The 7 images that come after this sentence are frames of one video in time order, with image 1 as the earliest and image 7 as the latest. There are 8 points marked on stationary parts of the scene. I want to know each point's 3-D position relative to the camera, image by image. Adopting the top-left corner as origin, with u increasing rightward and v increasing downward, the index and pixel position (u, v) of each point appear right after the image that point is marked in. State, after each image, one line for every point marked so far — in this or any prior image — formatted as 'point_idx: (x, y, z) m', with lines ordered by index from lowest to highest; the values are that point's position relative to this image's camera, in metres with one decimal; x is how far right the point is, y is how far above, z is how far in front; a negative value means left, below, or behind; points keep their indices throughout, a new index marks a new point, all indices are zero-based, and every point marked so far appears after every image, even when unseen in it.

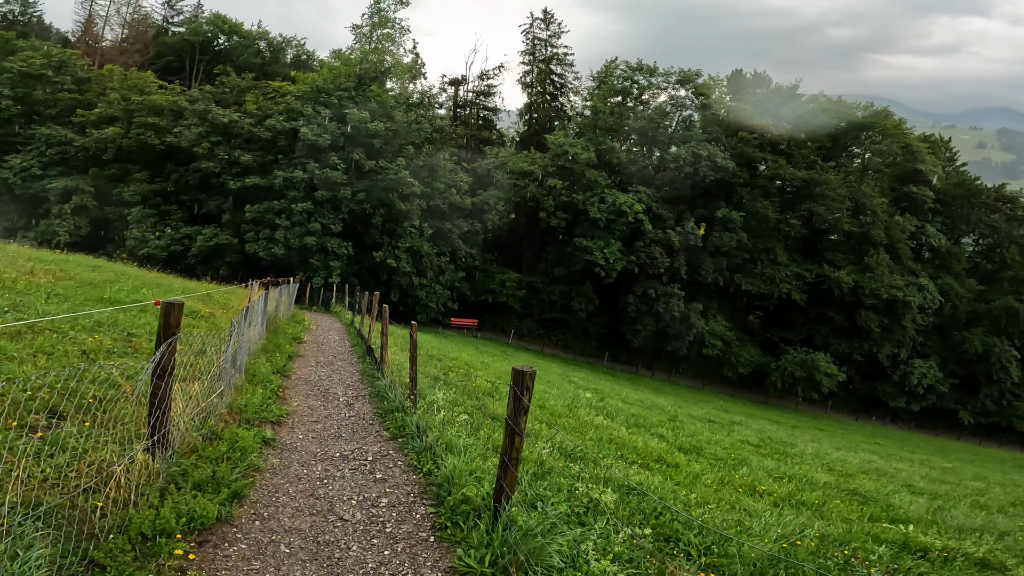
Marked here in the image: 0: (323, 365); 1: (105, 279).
0: (-3.2, -1.3, +9.5) m
1: (-7.9, +0.2, +10.7) m
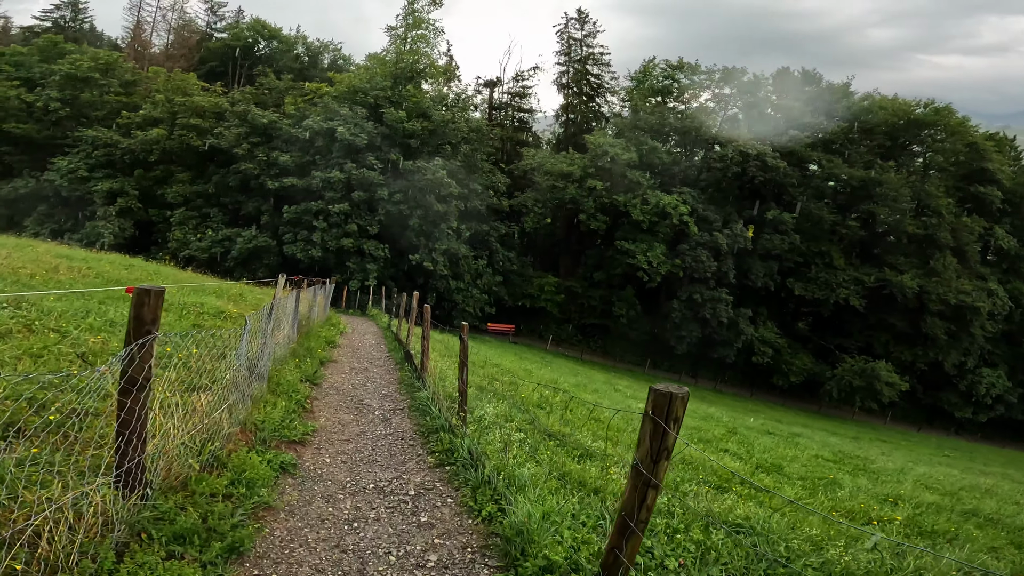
0: (-2.4, -1.3, +8.7) m
1: (-7.0, +0.2, +10.1) m
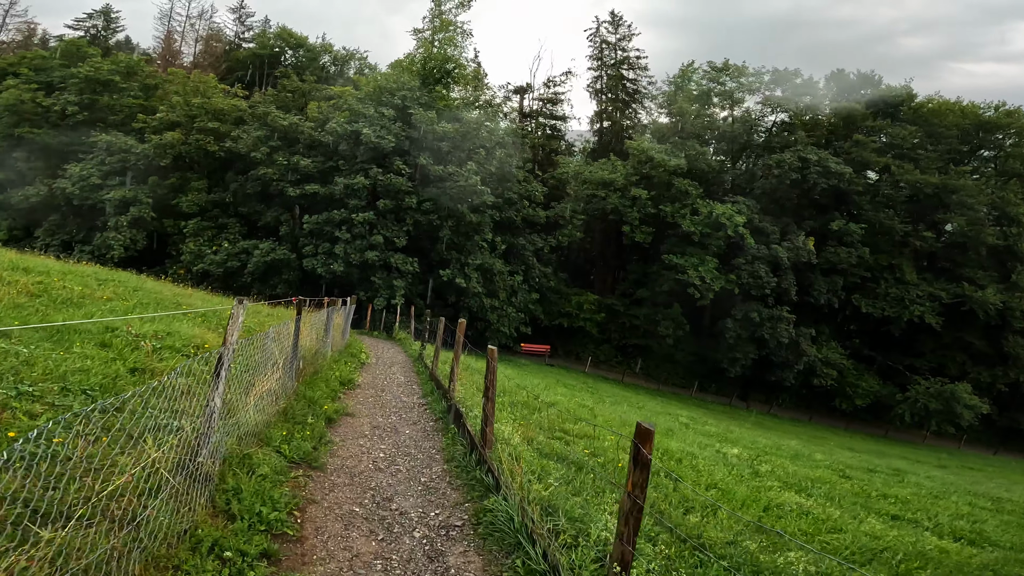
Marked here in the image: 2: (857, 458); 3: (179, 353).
0: (-1.4, -1.6, +6.2) m
1: (-5.9, -0.1, +7.9) m
2: (+11.2, -5.5, +17.9) m
3: (-3.3, -0.6, +5.4) m
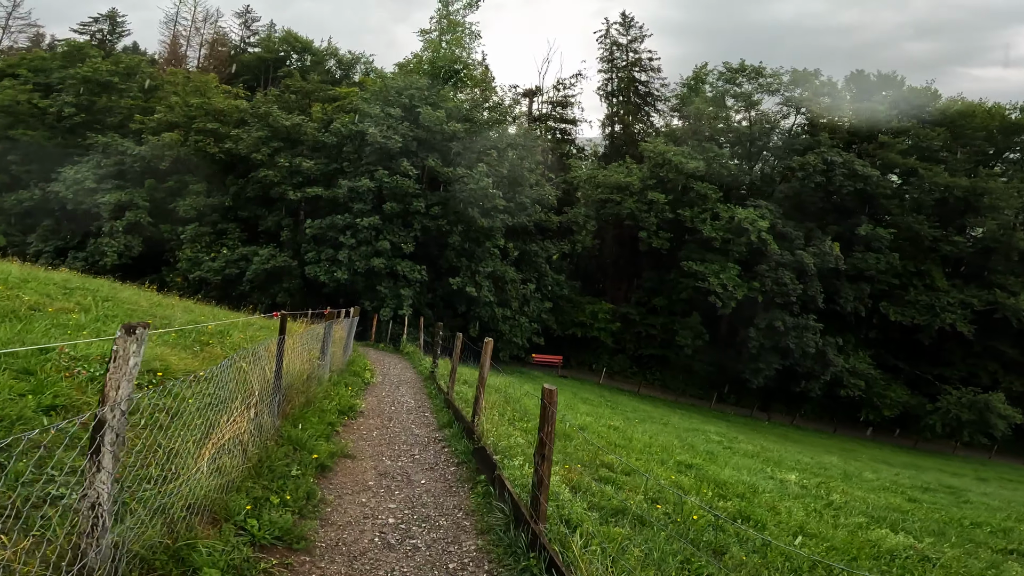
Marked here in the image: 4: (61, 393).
0: (-1.1, -1.7, +5.0) m
1: (-5.5, -0.2, +6.8) m
2: (+11.7, -5.8, +16.5) m
3: (-2.9, -0.7, +4.2) m
4: (-2.9, -0.7, +3.6) m
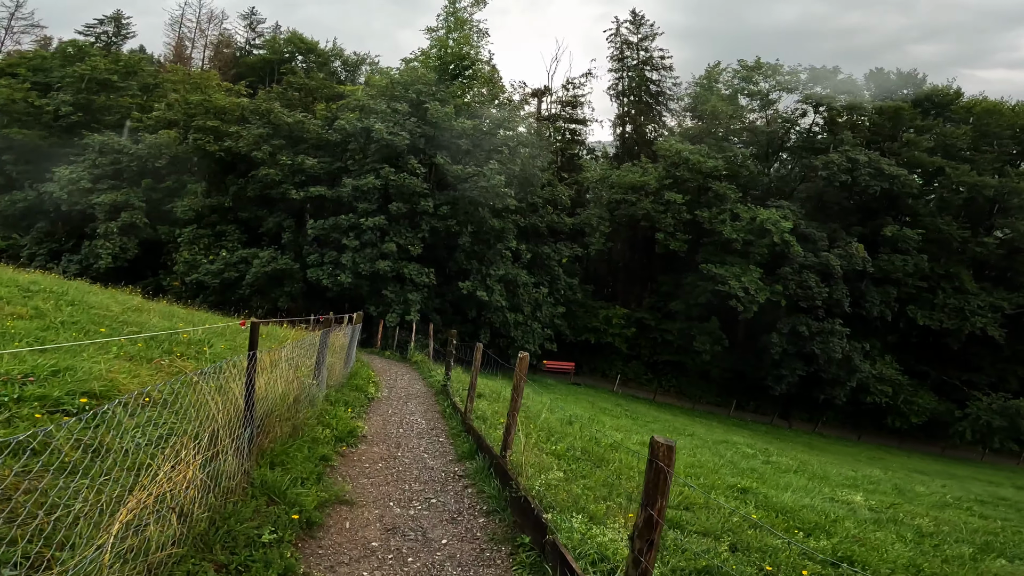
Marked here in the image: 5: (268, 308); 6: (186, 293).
0: (-0.8, -1.7, +3.9) m
1: (-5.2, -0.2, +5.7) m
2: (+12.1, -5.9, +15.3) m
3: (-2.6, -0.7, +3.2) m
4: (-2.6, -0.7, +2.6) m
5: (-8.8, -0.7, +19.8) m
6: (-11.8, -0.2, +20.0) m
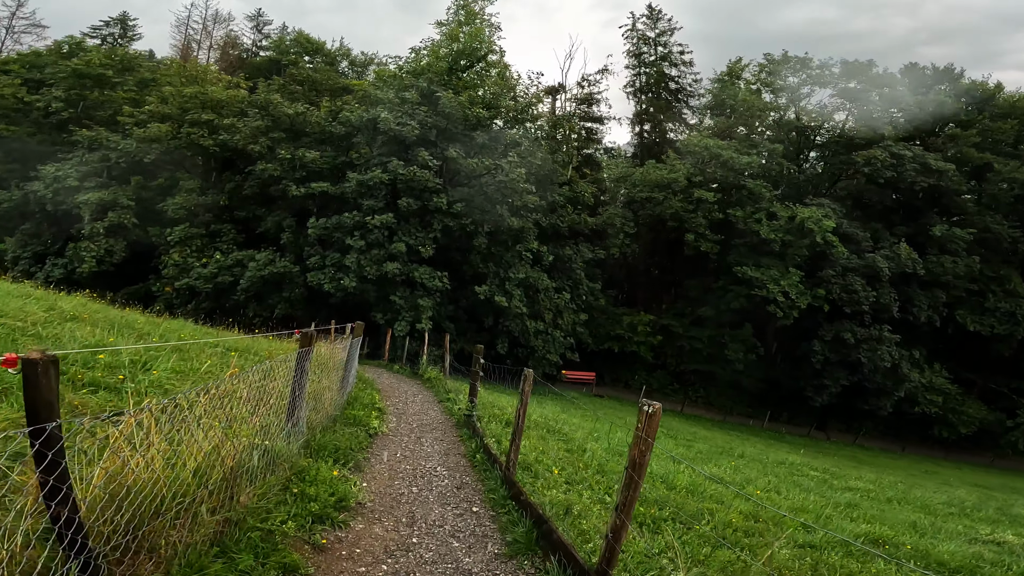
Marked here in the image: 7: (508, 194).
0: (-0.3, -1.6, +2.1) m
1: (-4.8, -0.2, +4.0) m
2: (+12.8, -5.9, +13.2) m
3: (-2.2, -0.7, +1.4) m
4: (-2.2, -0.6, +0.7) m
5: (-8.1, -0.9, +18.1) m
6: (-11.1, -0.4, +18.4) m
7: (-0.1, +3.1, +18.3) m
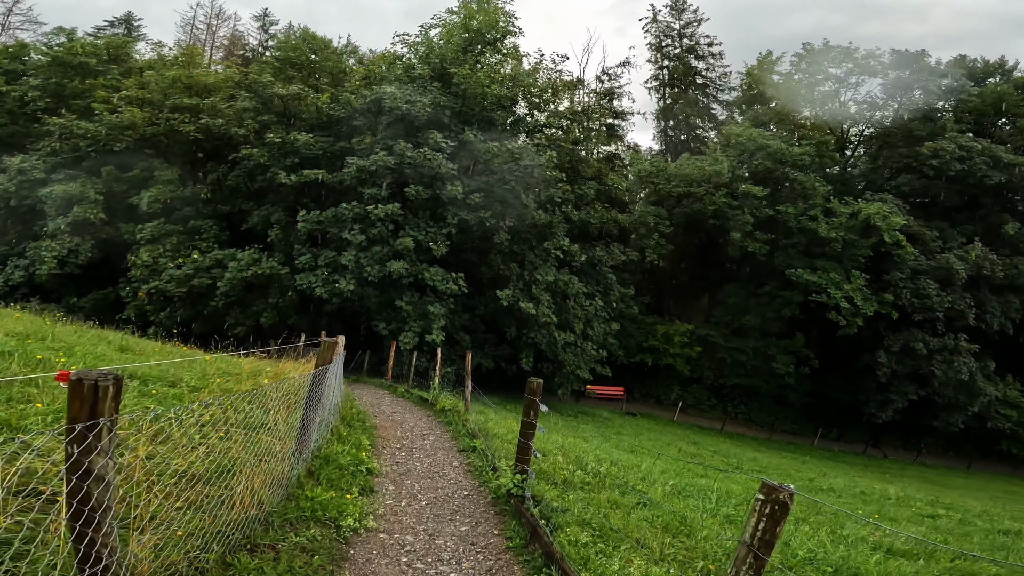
0: (+0.2, -1.4, -0.6) m
1: (-4.3, -0.1, +1.4) m
2: (+13.4, -5.9, +10.2) m
3: (-1.7, -0.5, -1.3) m
4: (-1.7, -0.4, -1.9) m
5: (-7.4, -1.0, +15.6) m
6: (-10.4, -0.5, +15.9) m
7: (+0.6, +3.0, +15.7) m
